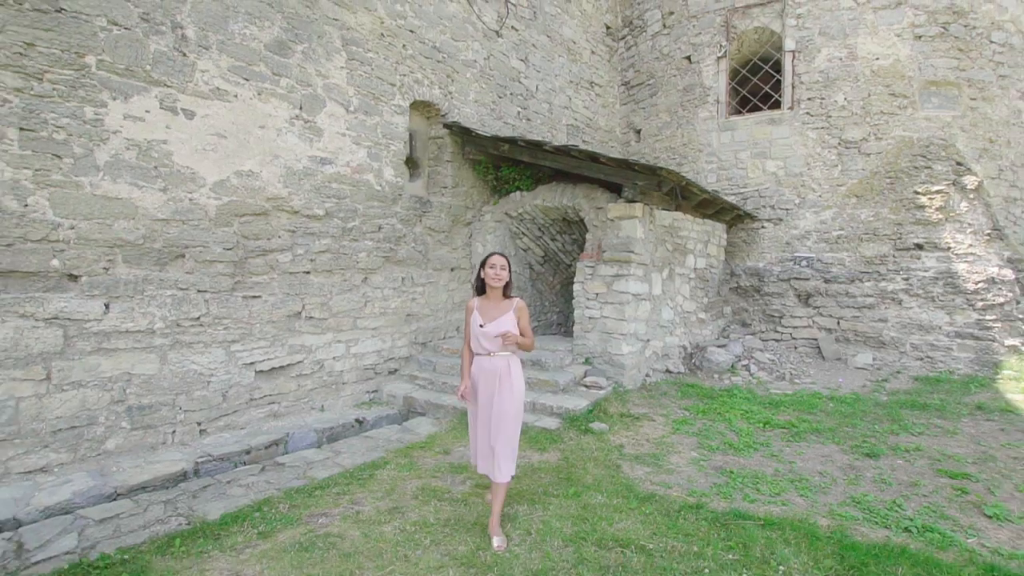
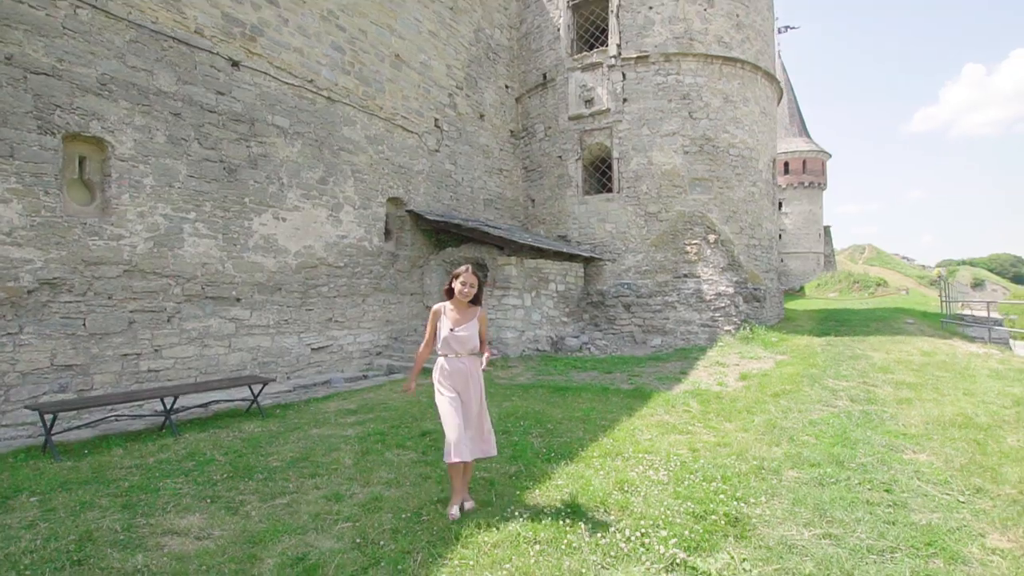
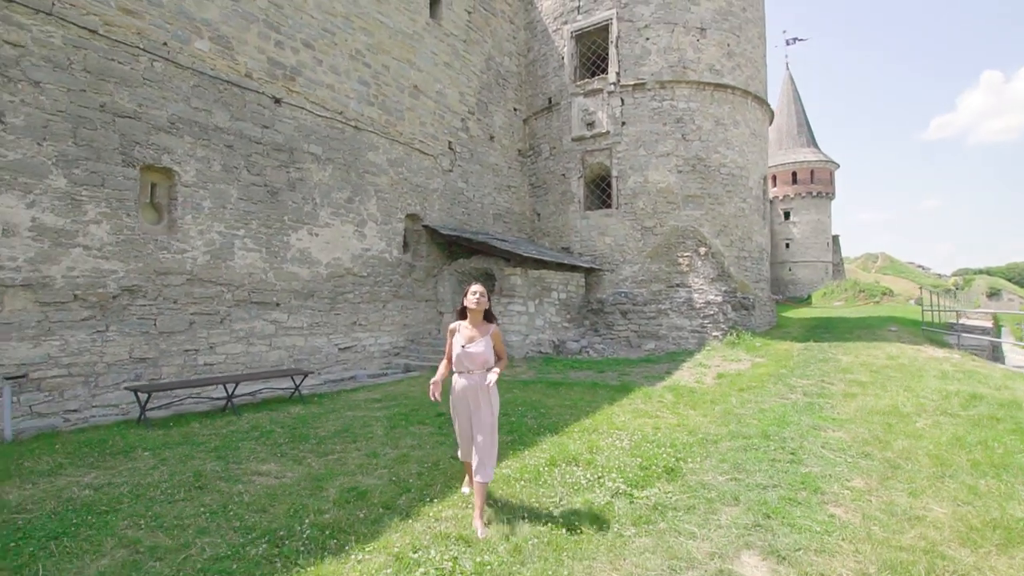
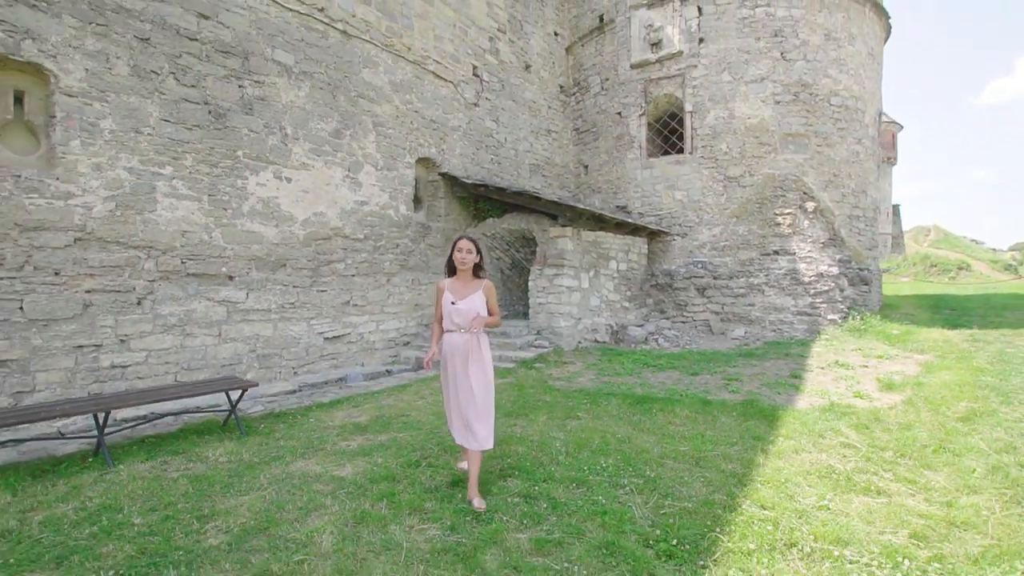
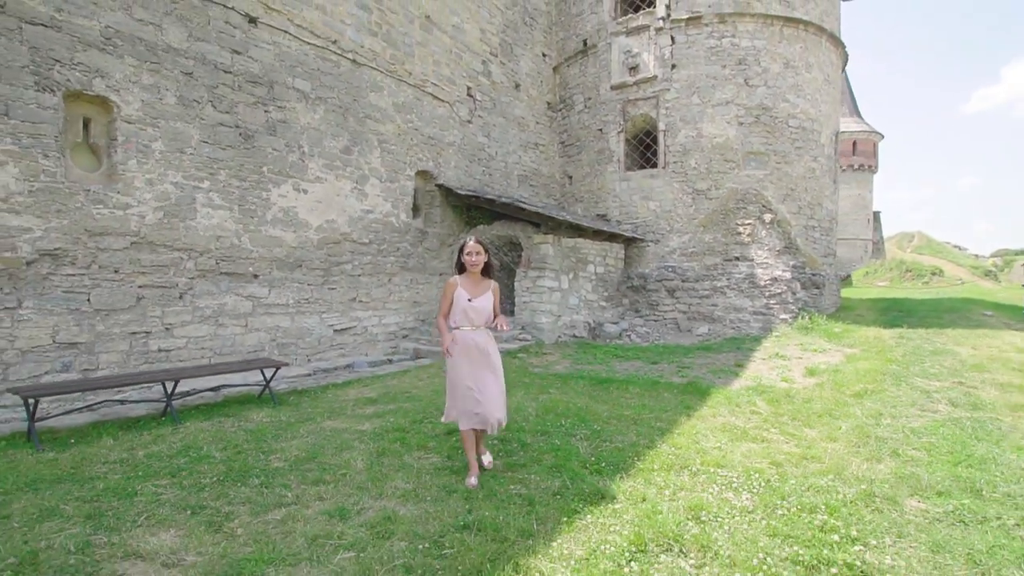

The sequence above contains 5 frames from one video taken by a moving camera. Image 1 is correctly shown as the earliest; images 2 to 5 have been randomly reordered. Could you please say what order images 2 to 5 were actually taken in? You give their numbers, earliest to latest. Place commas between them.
4, 5, 2, 3
